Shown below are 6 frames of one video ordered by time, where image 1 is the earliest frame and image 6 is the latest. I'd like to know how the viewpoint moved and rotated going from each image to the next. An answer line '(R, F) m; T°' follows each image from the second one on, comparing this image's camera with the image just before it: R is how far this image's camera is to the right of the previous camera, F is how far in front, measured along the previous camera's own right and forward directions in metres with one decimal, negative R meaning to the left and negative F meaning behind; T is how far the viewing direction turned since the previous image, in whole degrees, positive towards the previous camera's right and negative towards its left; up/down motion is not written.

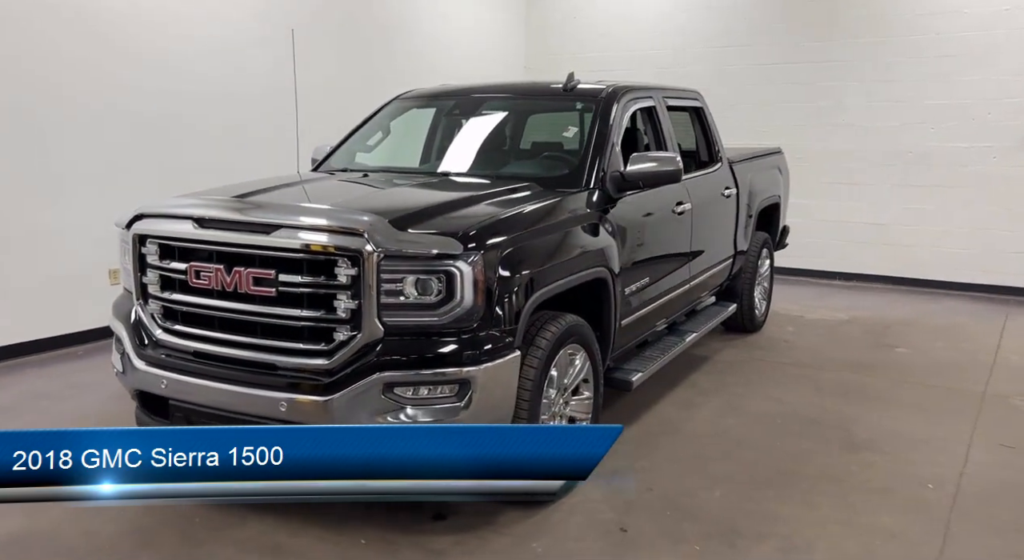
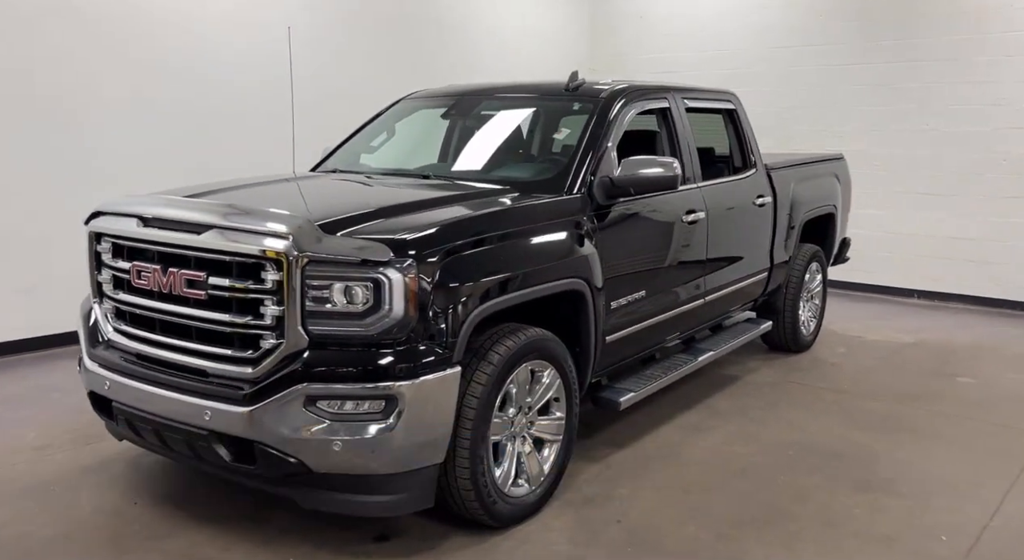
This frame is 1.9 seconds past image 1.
(+0.5, +0.2) m; -6°
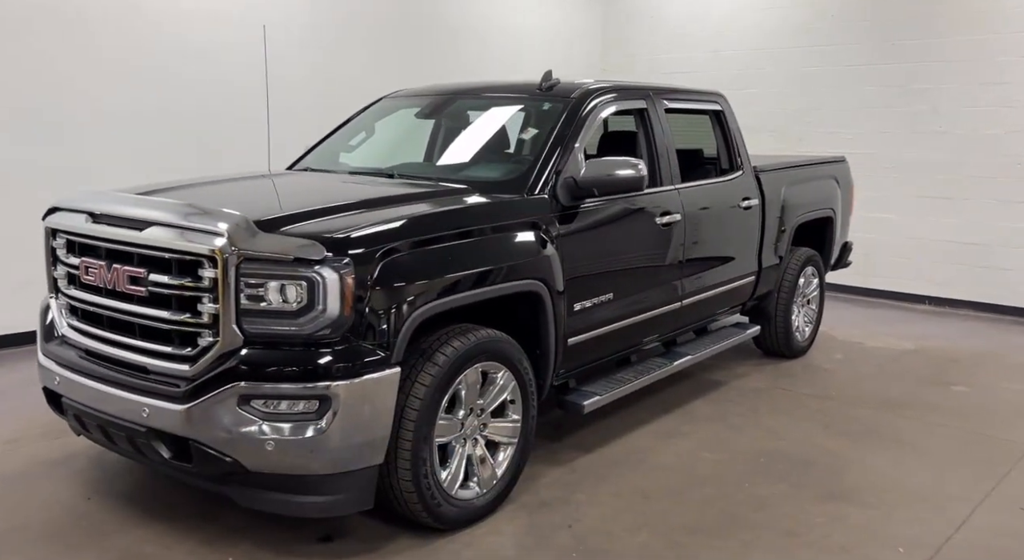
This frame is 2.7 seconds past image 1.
(+0.3, 0.0) m; -2°
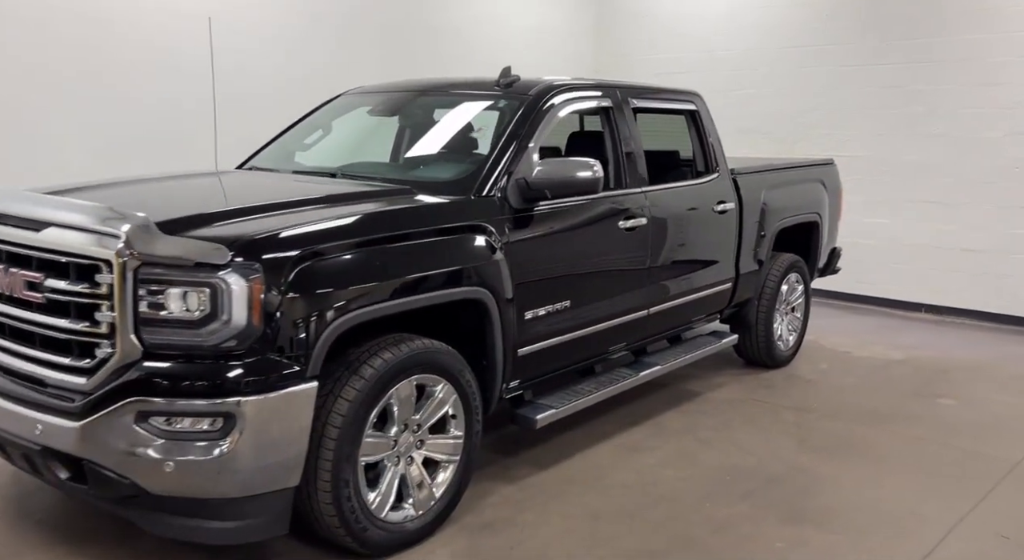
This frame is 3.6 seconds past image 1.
(+0.2, +0.2) m; 0°
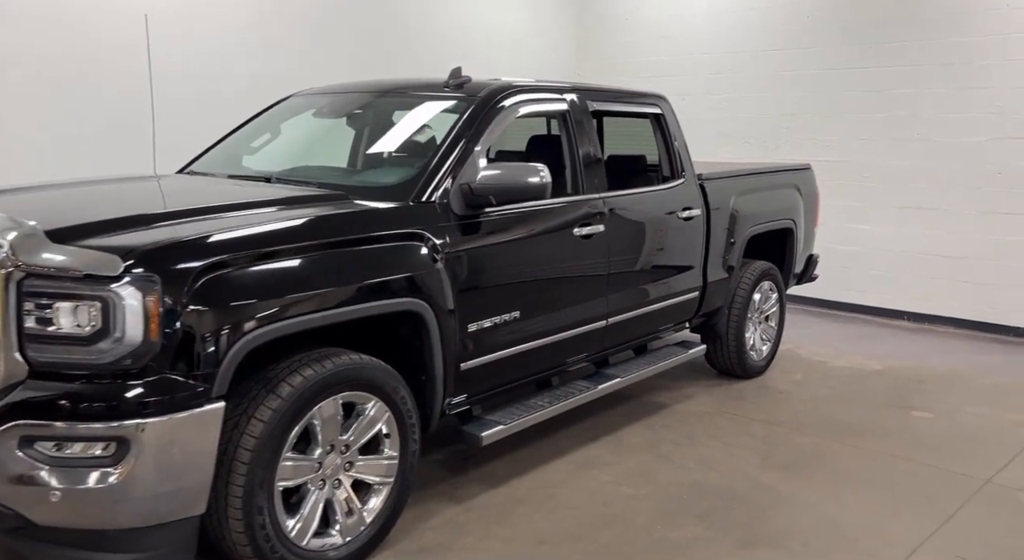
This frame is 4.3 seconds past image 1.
(+0.2, +0.2) m; +1°
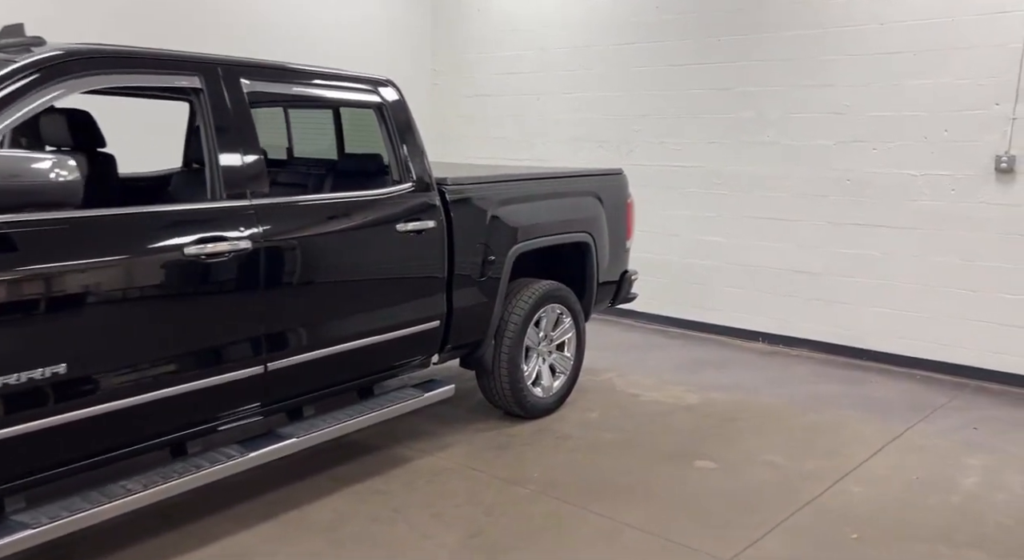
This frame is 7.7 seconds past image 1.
(+1.1, +0.9) m; +5°
